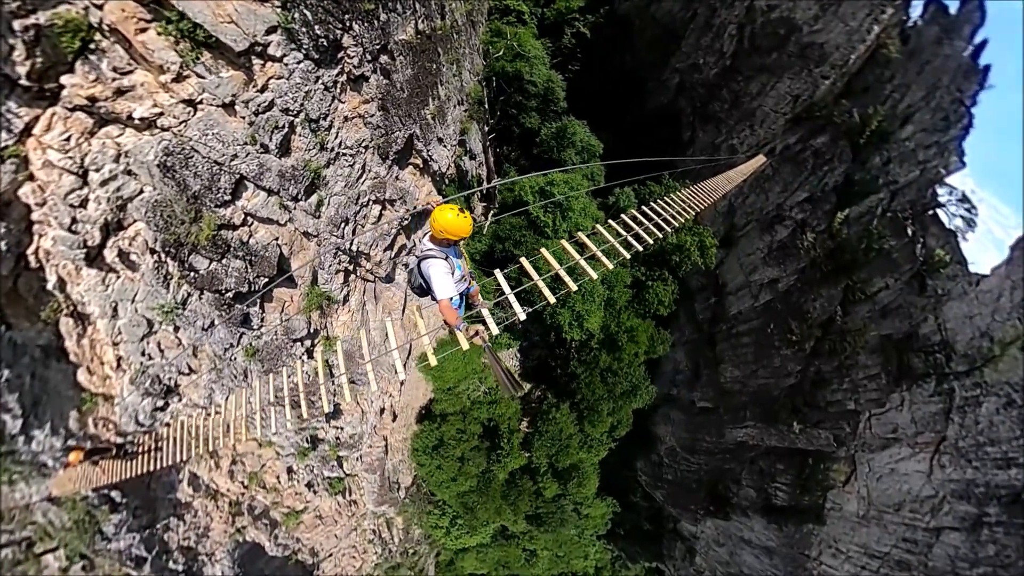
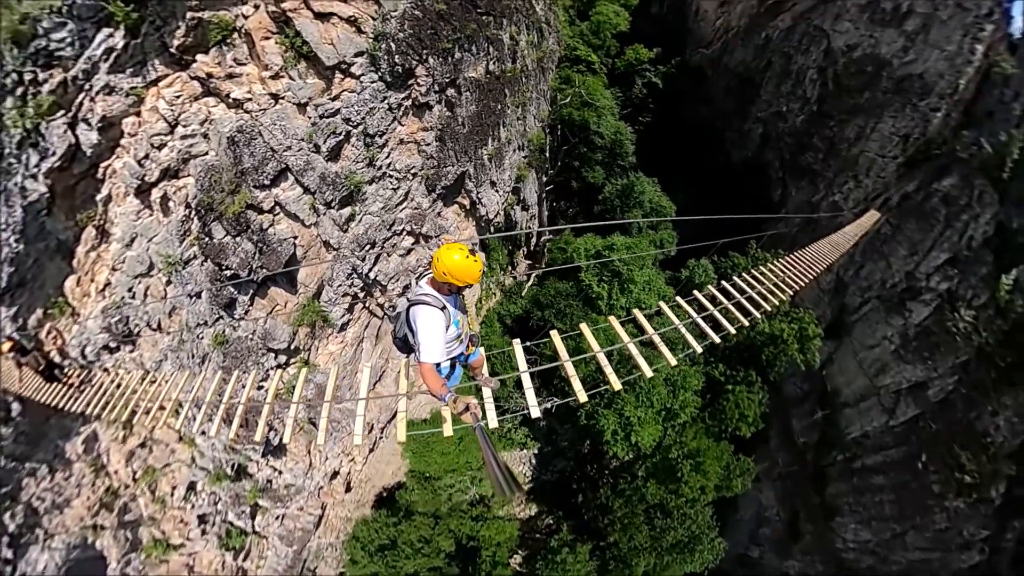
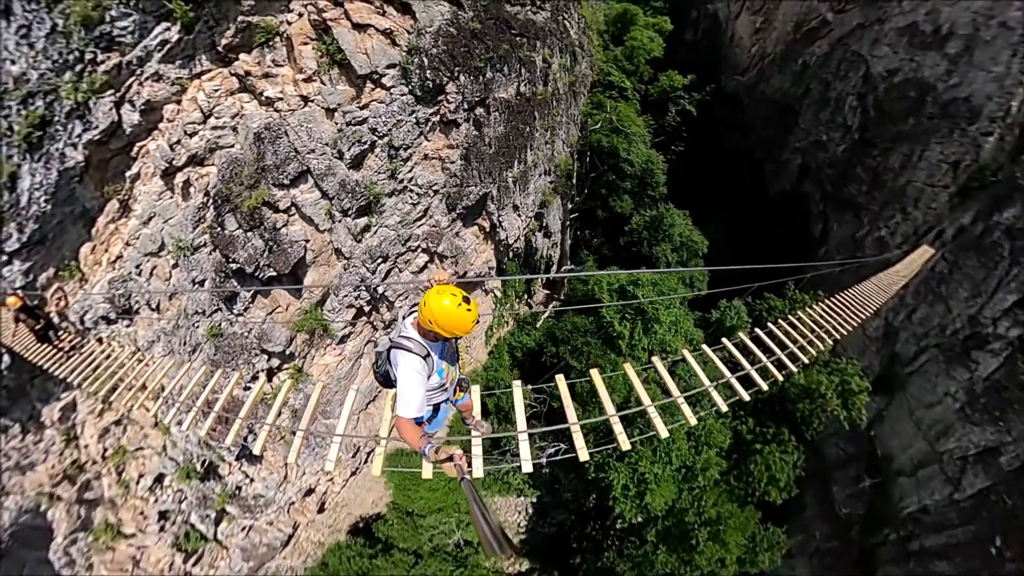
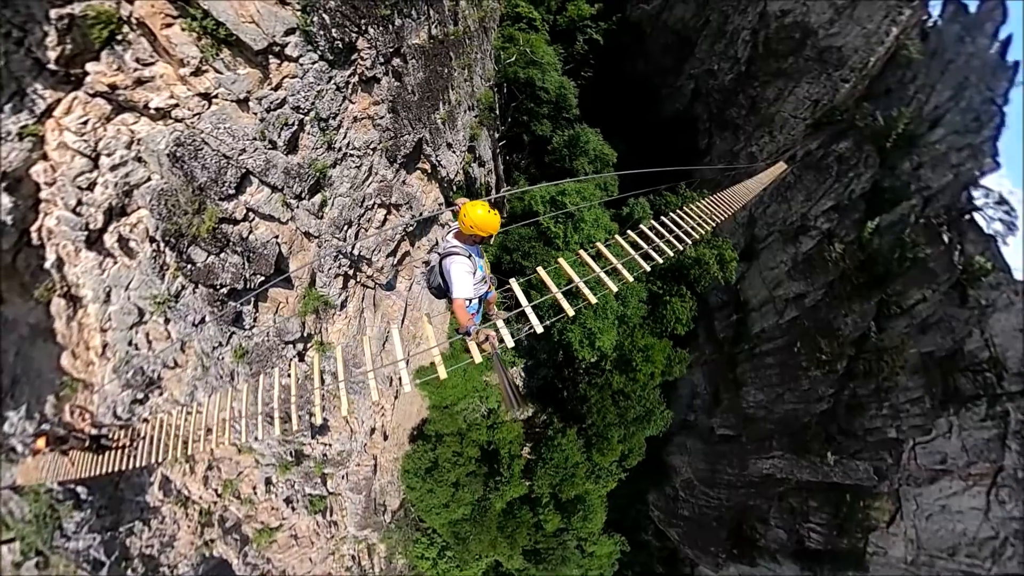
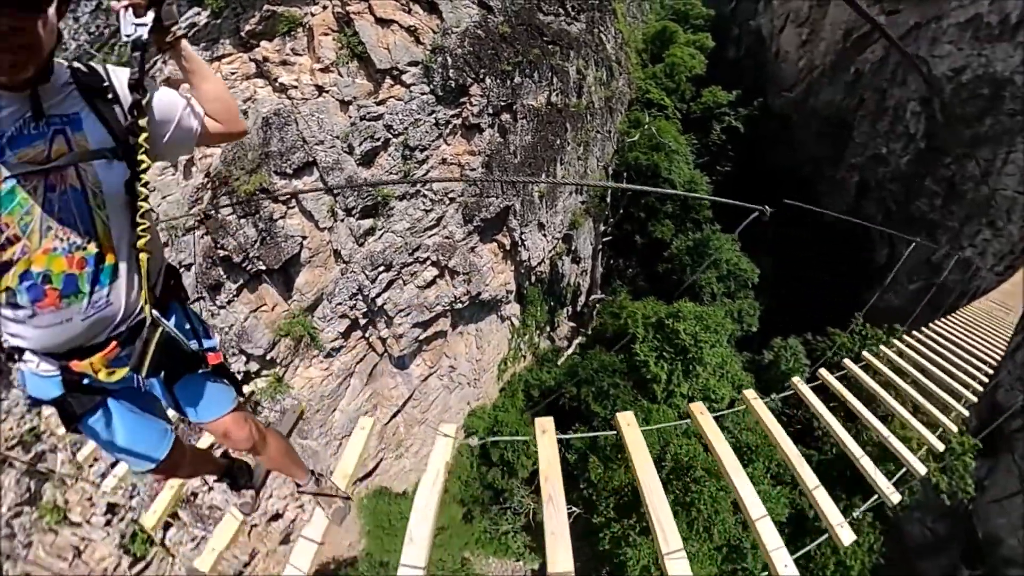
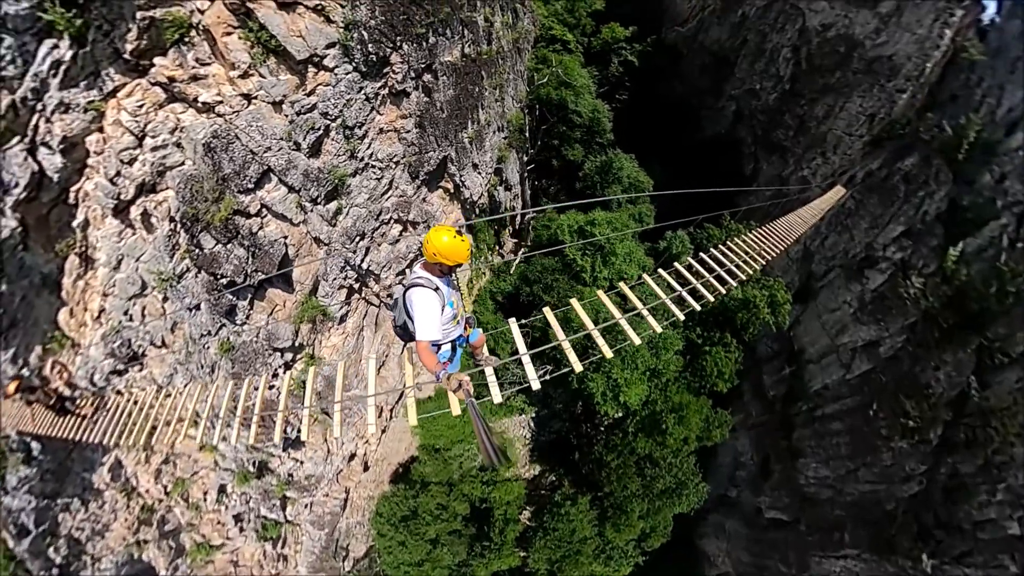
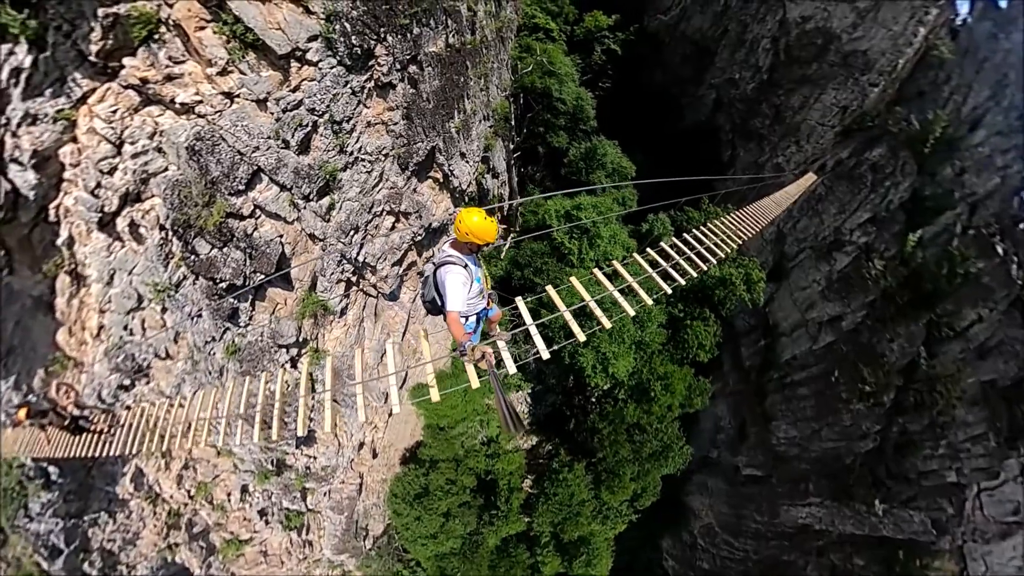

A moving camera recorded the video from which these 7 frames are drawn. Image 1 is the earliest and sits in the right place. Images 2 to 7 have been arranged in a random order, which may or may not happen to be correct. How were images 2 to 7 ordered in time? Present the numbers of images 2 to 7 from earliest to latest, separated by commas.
4, 7, 6, 2, 3, 5
